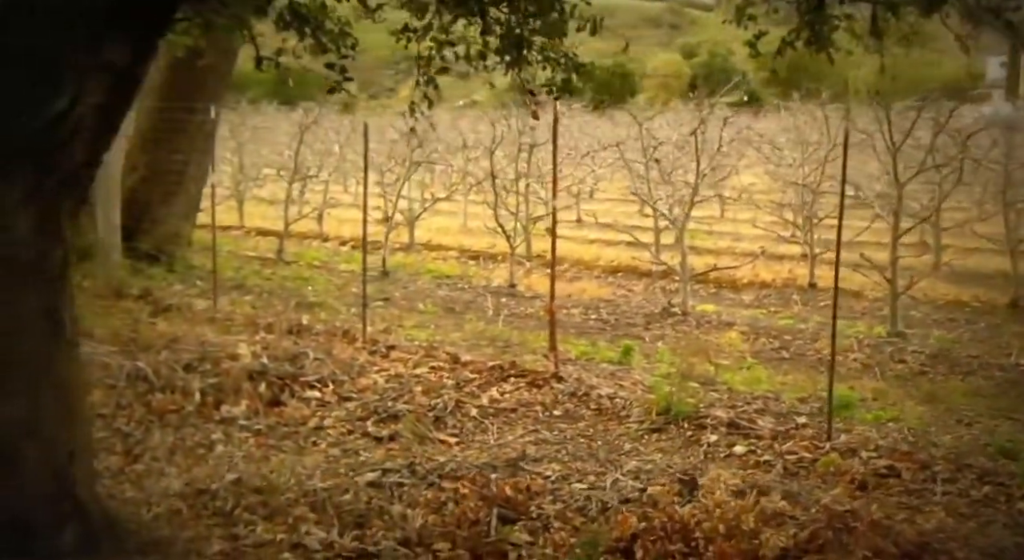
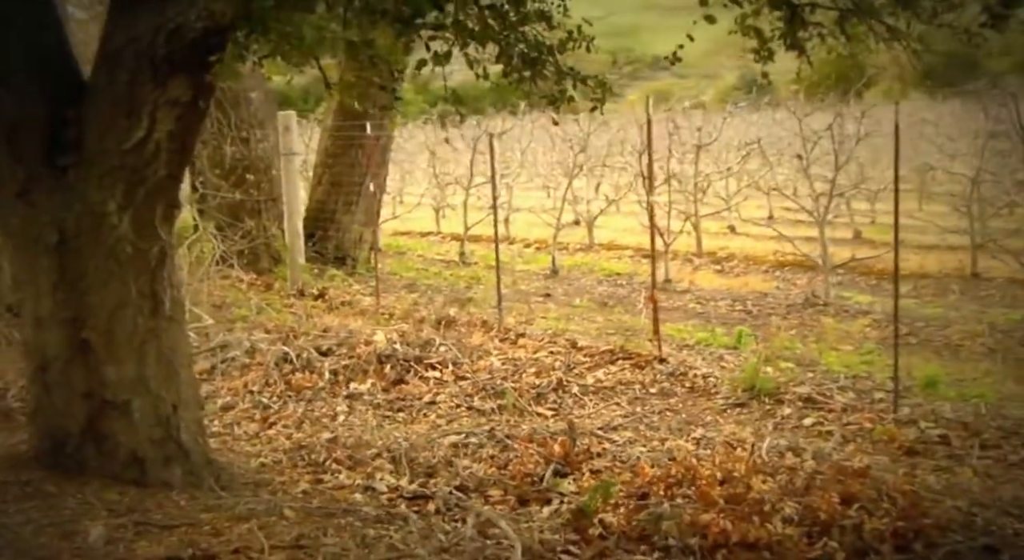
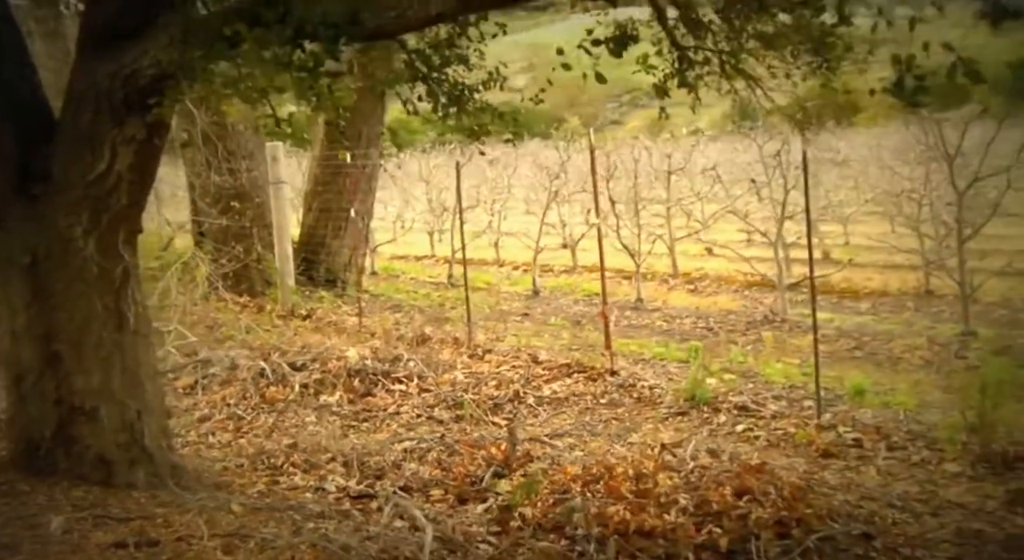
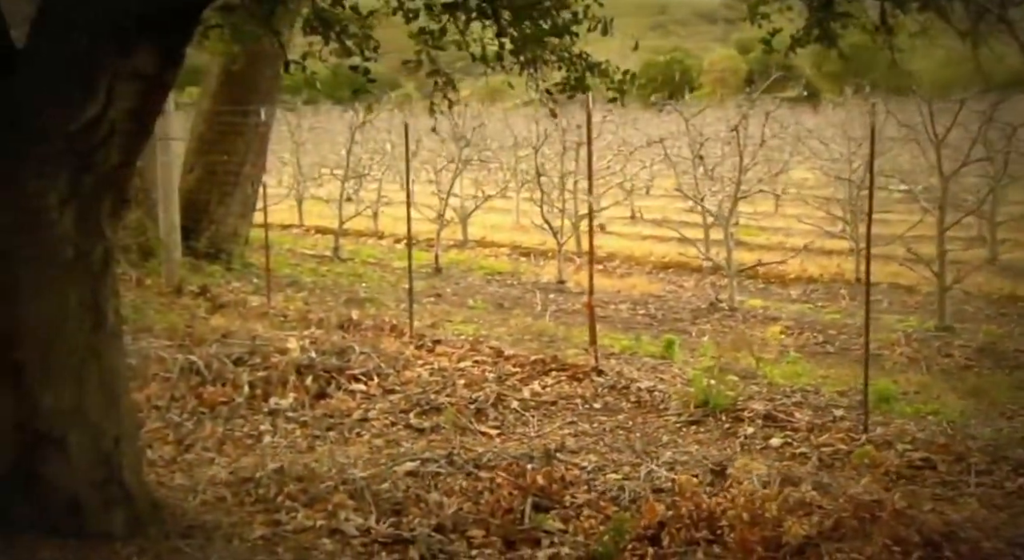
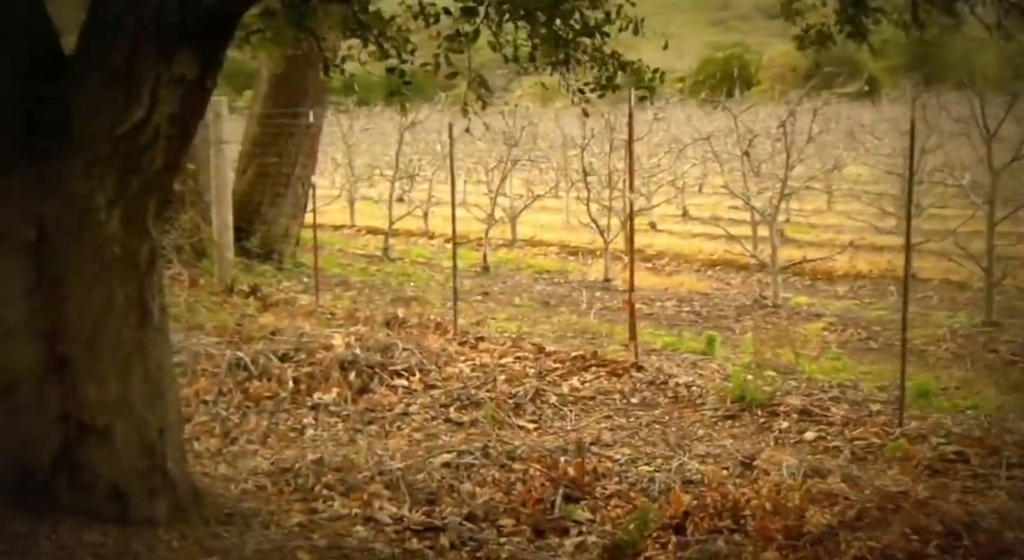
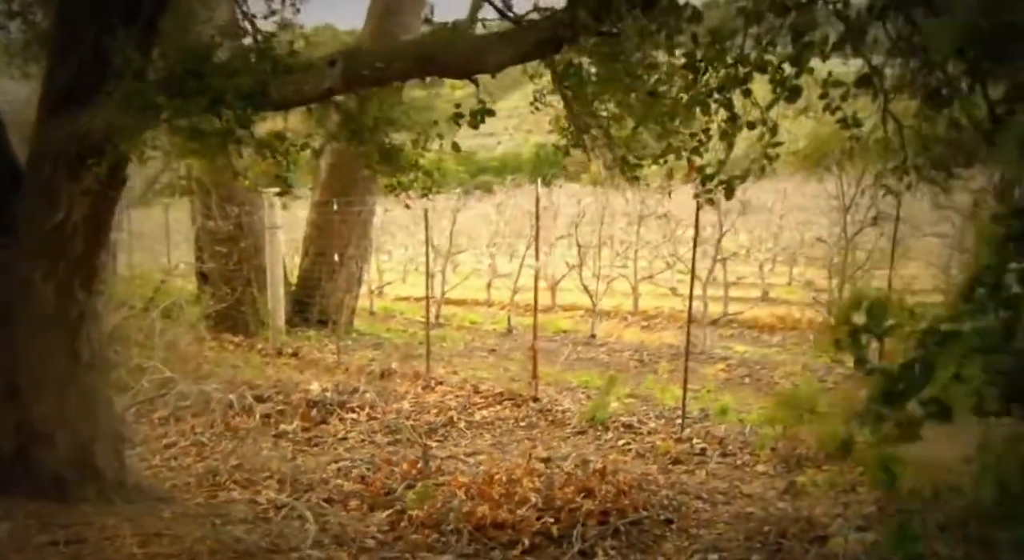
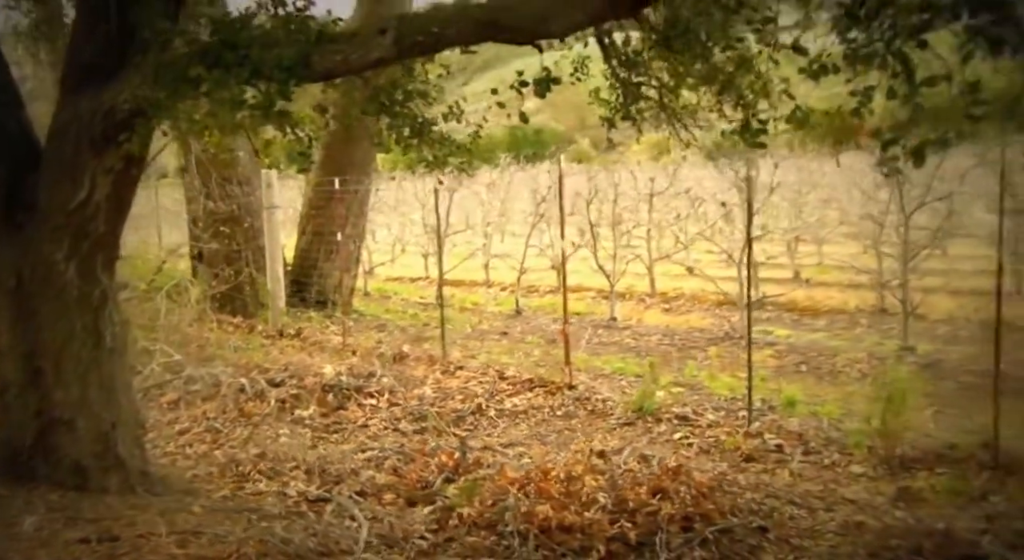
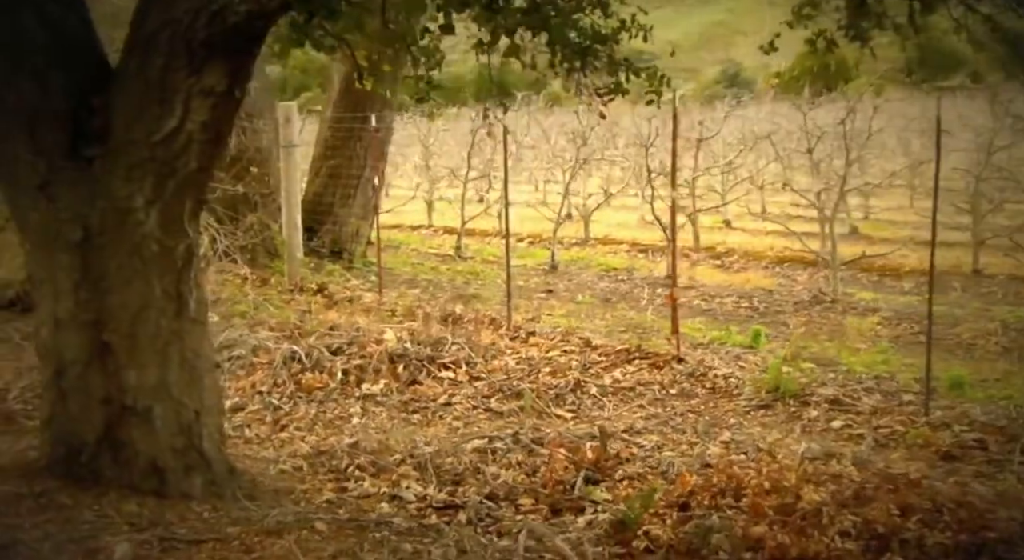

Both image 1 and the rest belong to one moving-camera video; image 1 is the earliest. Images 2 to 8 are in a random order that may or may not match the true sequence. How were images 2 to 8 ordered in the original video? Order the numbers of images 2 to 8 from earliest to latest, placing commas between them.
4, 5, 8, 2, 3, 7, 6
